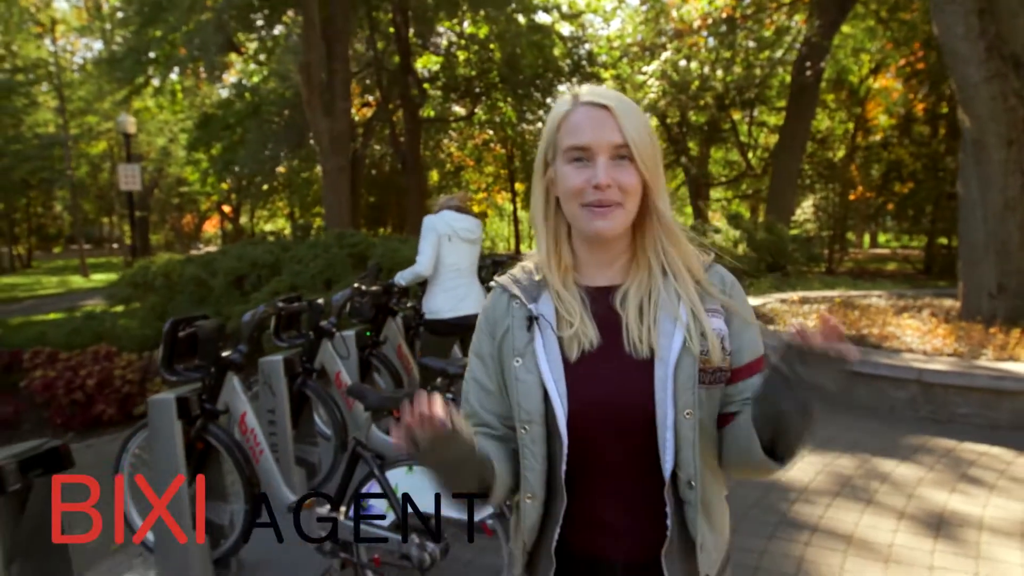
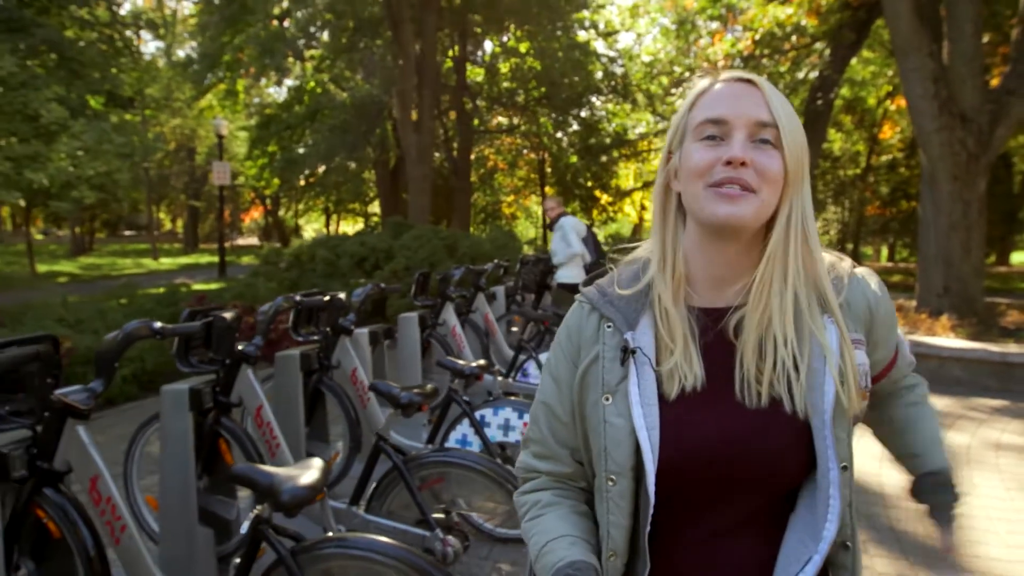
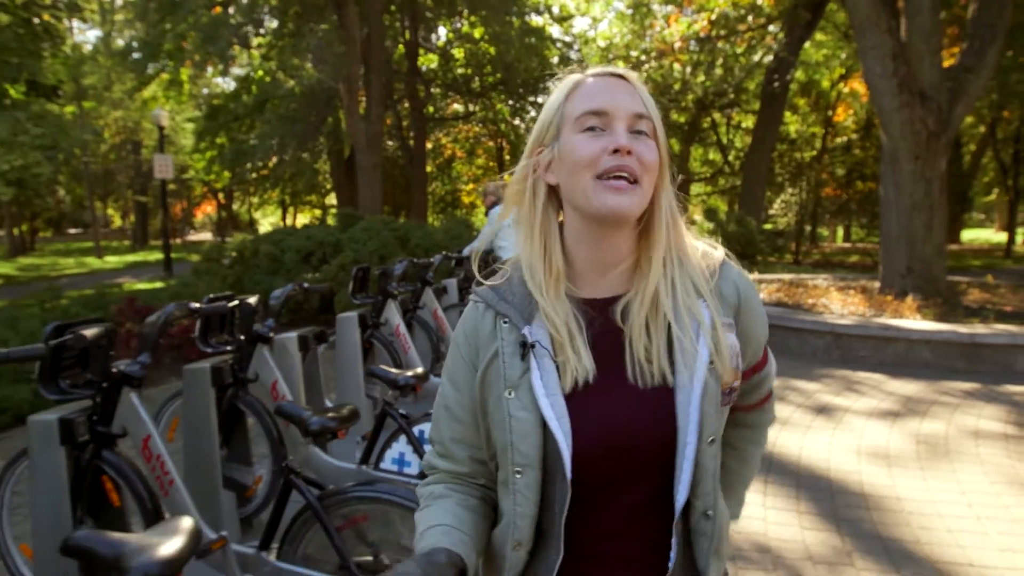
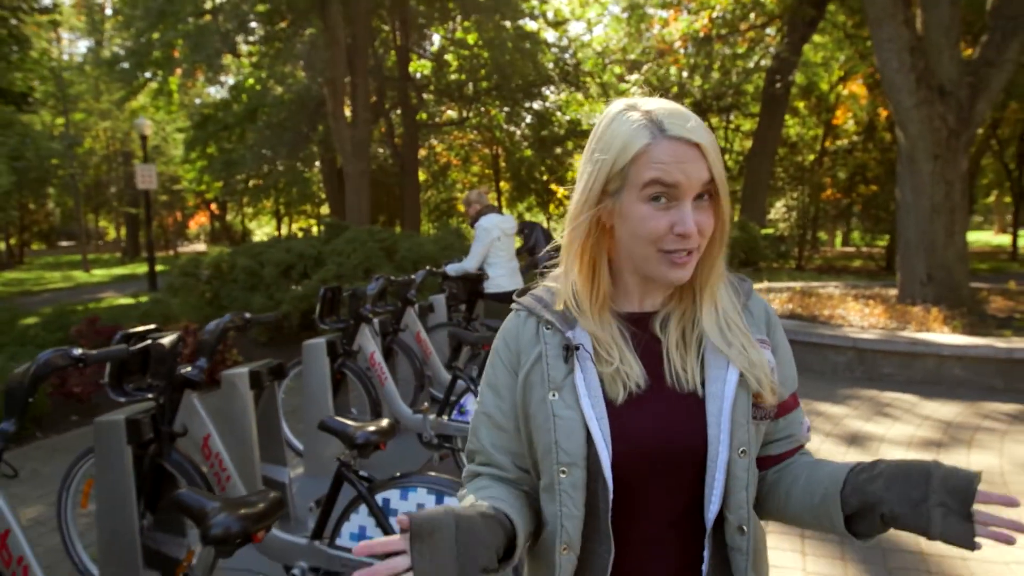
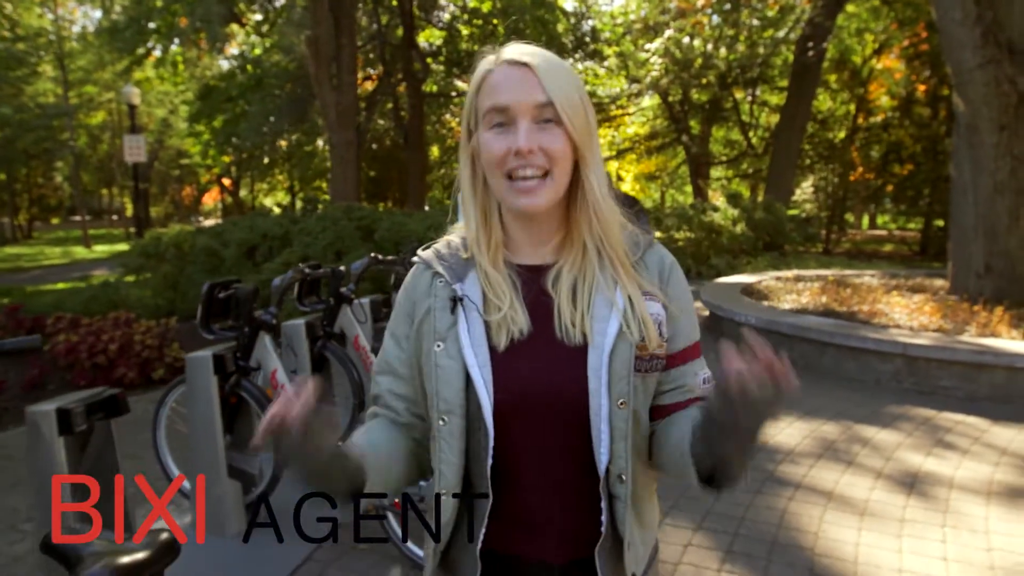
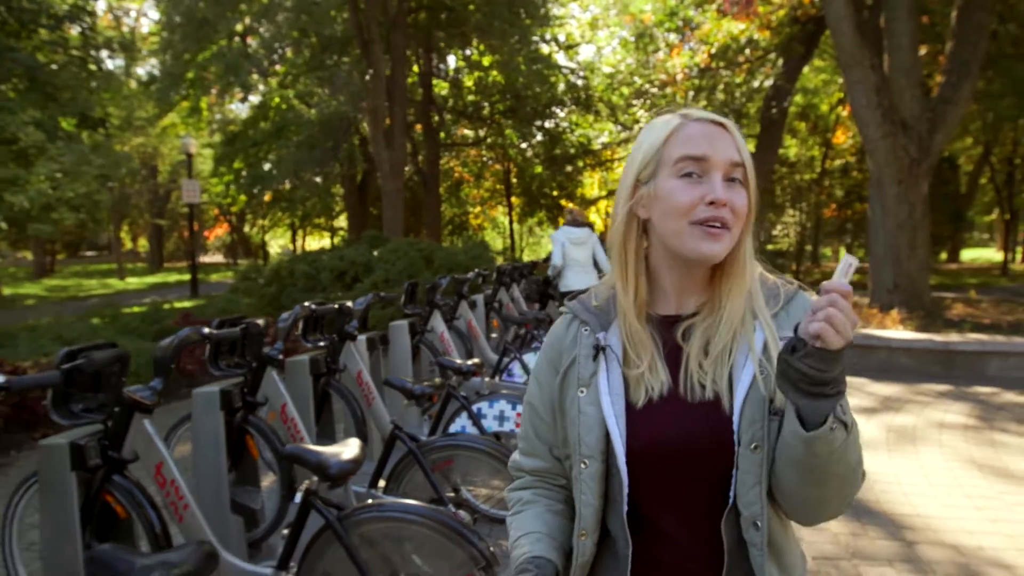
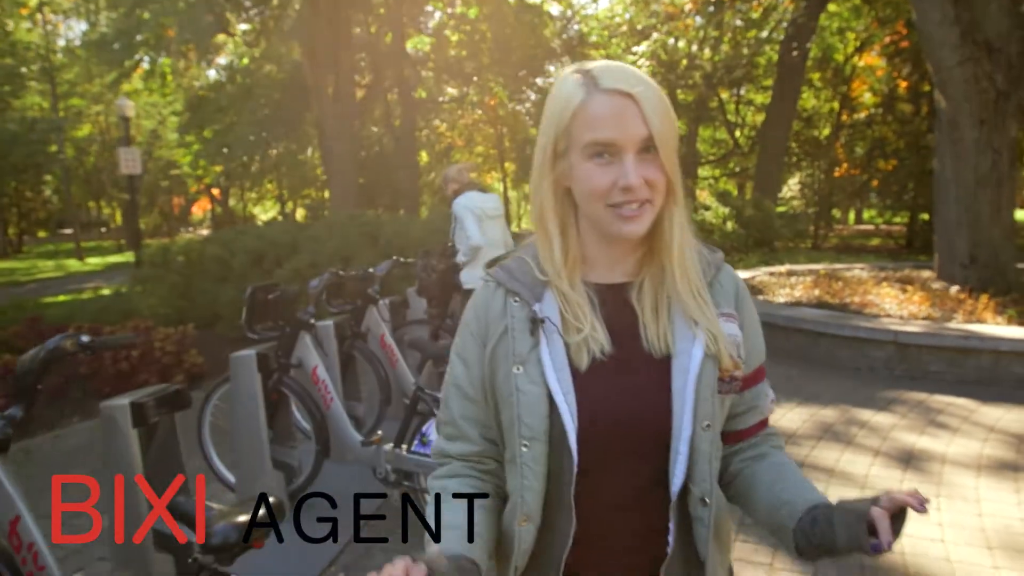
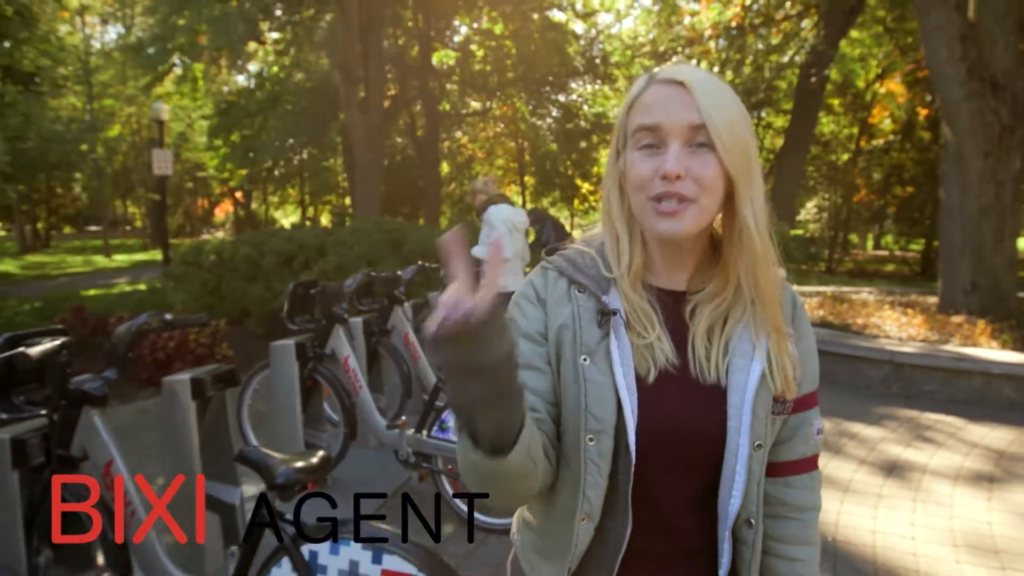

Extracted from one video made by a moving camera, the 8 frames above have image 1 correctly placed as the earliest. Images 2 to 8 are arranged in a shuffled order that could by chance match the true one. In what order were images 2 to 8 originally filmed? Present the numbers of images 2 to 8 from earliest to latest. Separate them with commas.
5, 7, 8, 4, 3, 2, 6
